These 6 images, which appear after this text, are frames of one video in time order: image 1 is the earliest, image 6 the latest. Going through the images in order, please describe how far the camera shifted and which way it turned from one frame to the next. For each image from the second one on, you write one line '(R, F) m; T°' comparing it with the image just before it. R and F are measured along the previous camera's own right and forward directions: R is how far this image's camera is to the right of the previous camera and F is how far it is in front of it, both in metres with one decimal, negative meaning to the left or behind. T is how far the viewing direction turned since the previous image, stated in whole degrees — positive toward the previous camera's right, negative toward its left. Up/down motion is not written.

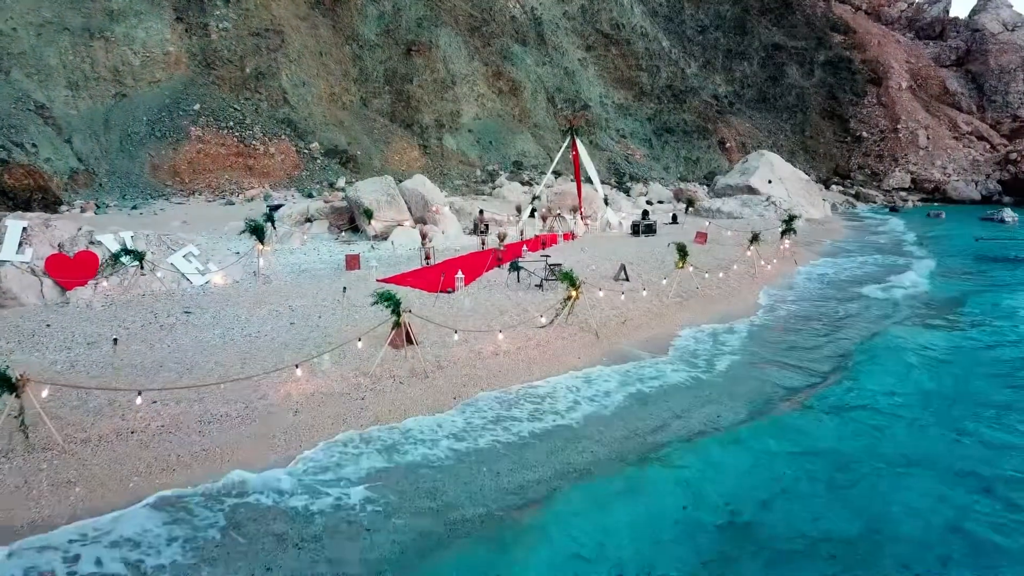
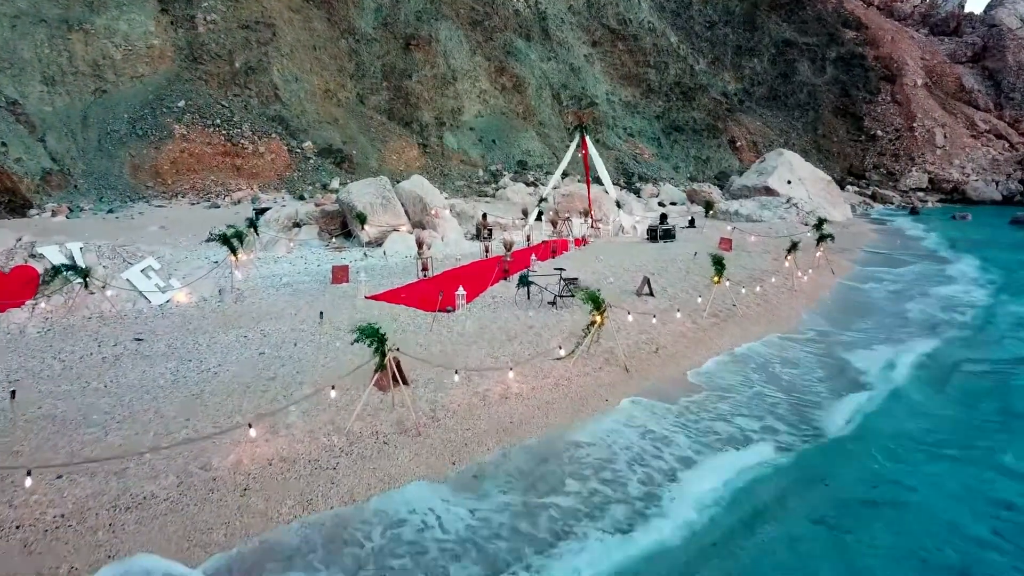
(-0.1, +1.8) m; 0°
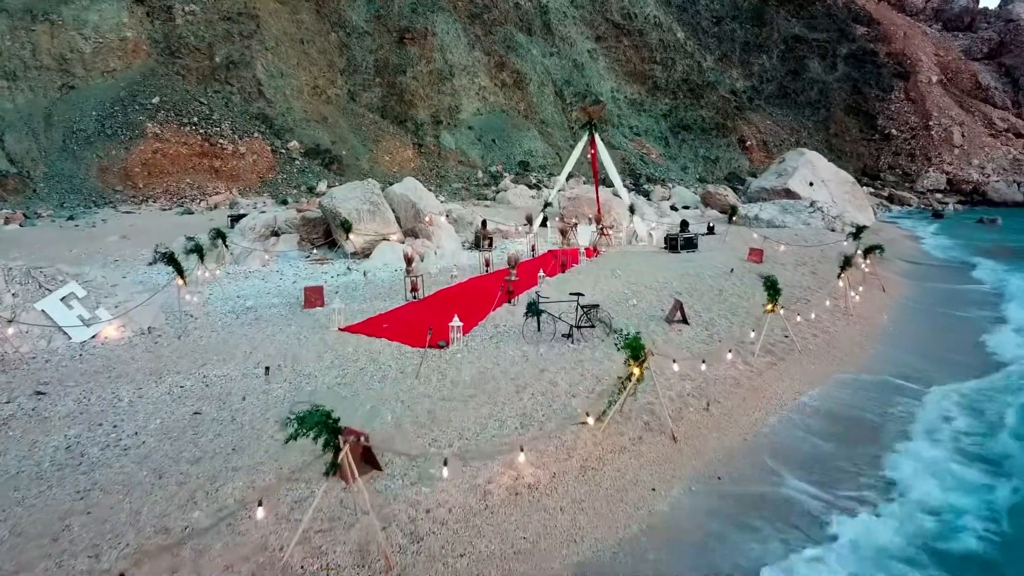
(-0.1, +2.2) m; 0°
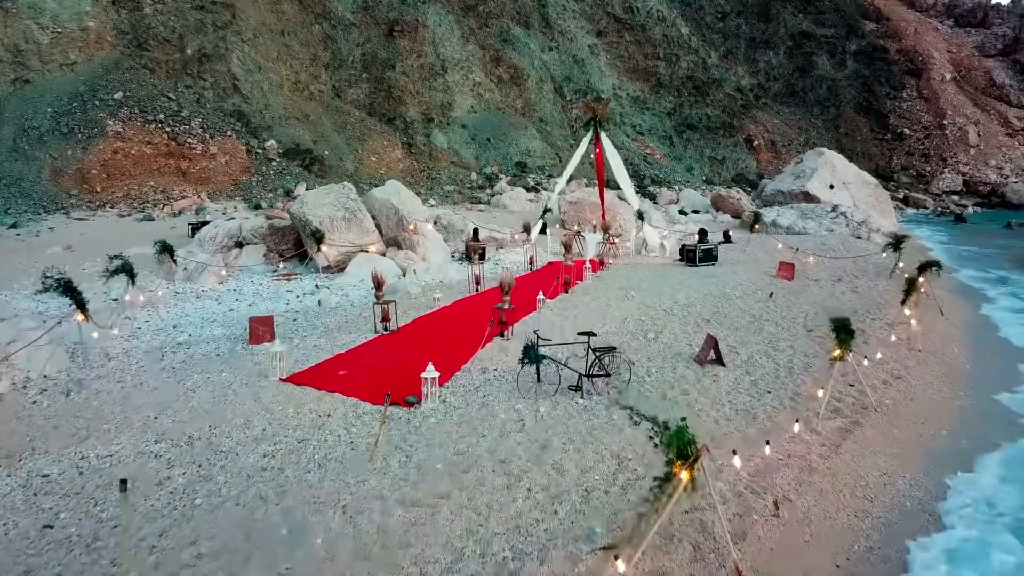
(+0.1, +2.2) m; 0°
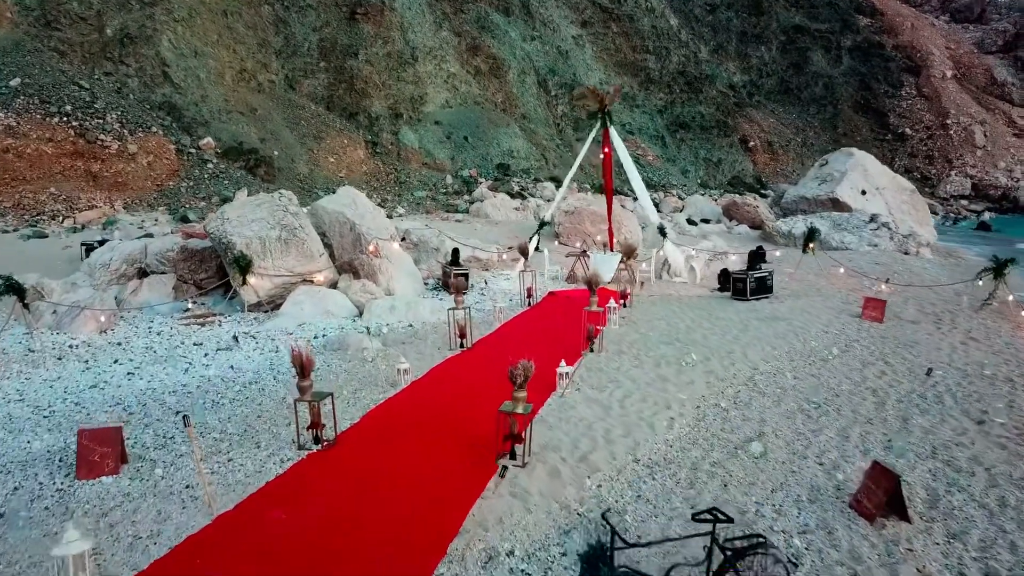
(-0.3, +4.0) m; +2°
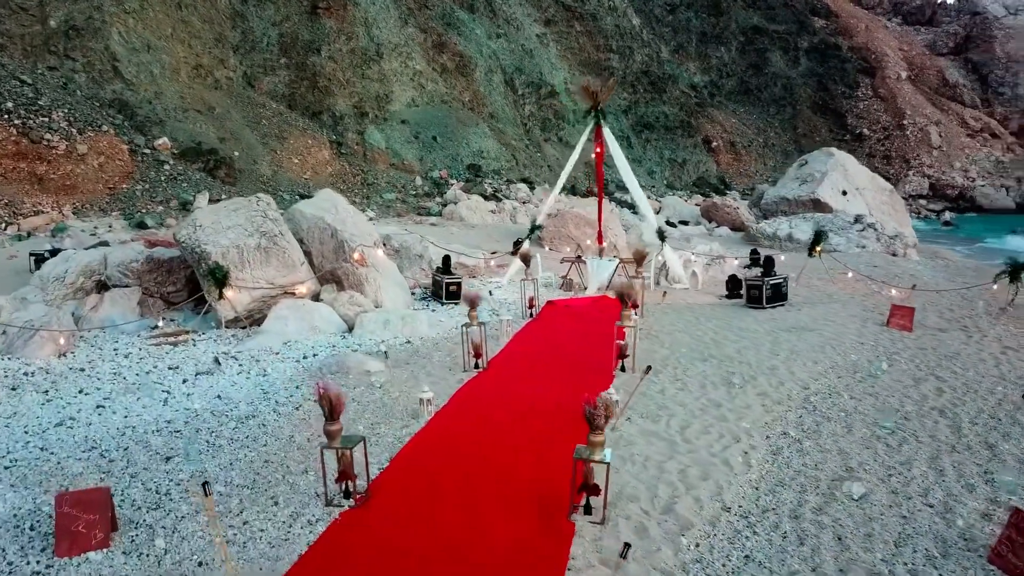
(-0.7, +0.9) m; +3°
